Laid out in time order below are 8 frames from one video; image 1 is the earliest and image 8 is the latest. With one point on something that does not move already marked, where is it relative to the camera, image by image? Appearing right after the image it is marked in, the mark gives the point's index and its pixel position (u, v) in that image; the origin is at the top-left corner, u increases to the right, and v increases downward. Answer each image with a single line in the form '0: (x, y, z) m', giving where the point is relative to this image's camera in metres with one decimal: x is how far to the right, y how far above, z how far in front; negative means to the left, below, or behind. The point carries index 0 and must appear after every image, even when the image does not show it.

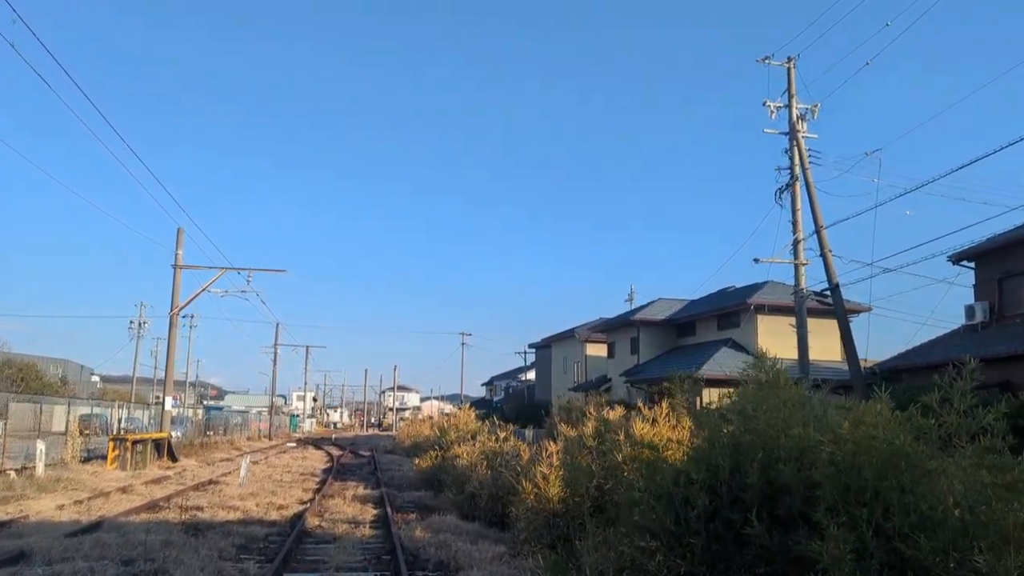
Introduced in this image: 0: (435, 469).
0: (-1.6, -3.9, +19.2) m
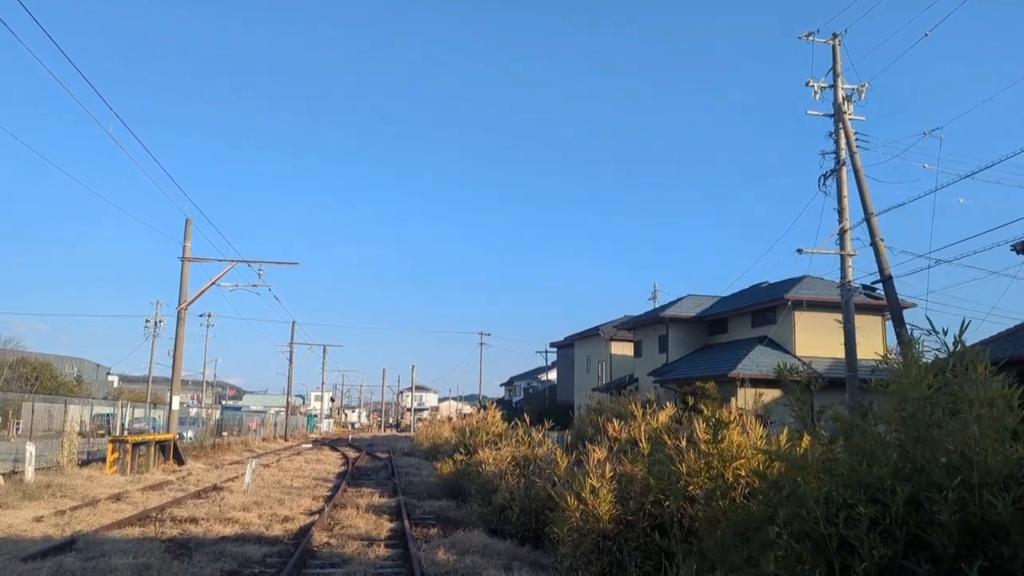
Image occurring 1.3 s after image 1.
0: (-1.0, -3.7, +17.5) m
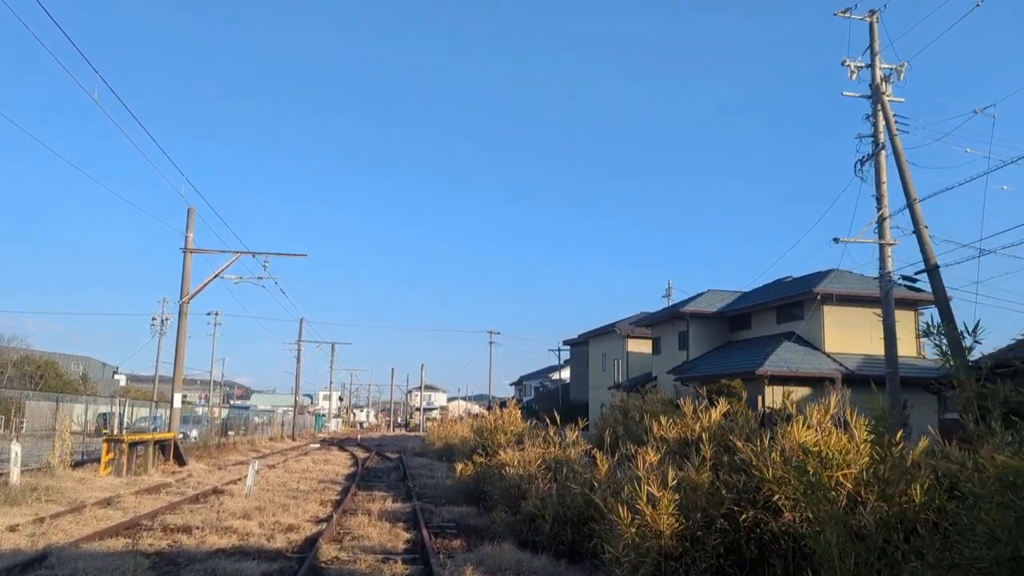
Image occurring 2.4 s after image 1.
0: (-0.6, -3.5, +16.0) m
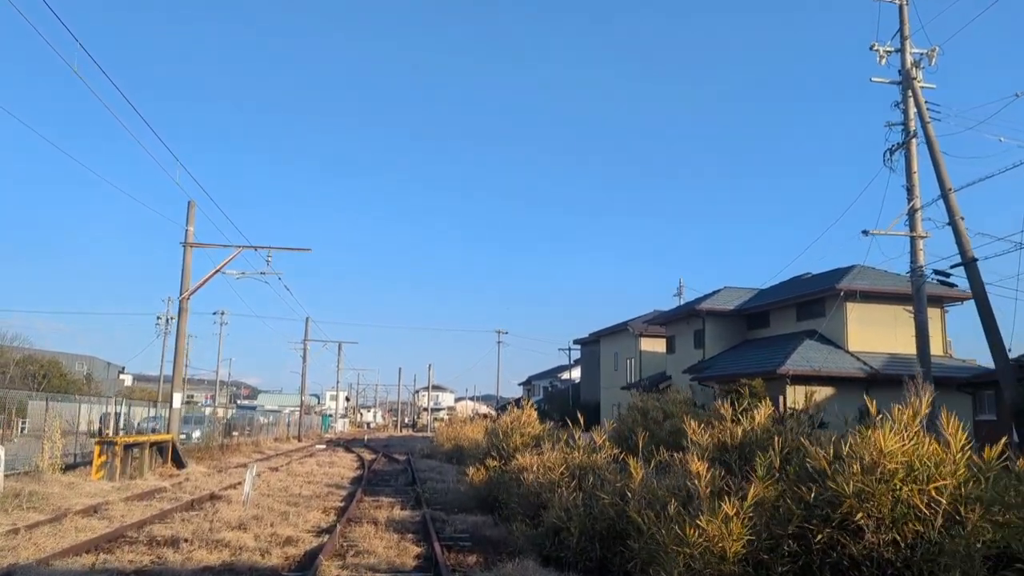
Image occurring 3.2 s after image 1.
0: (-0.3, -3.3, +14.9) m
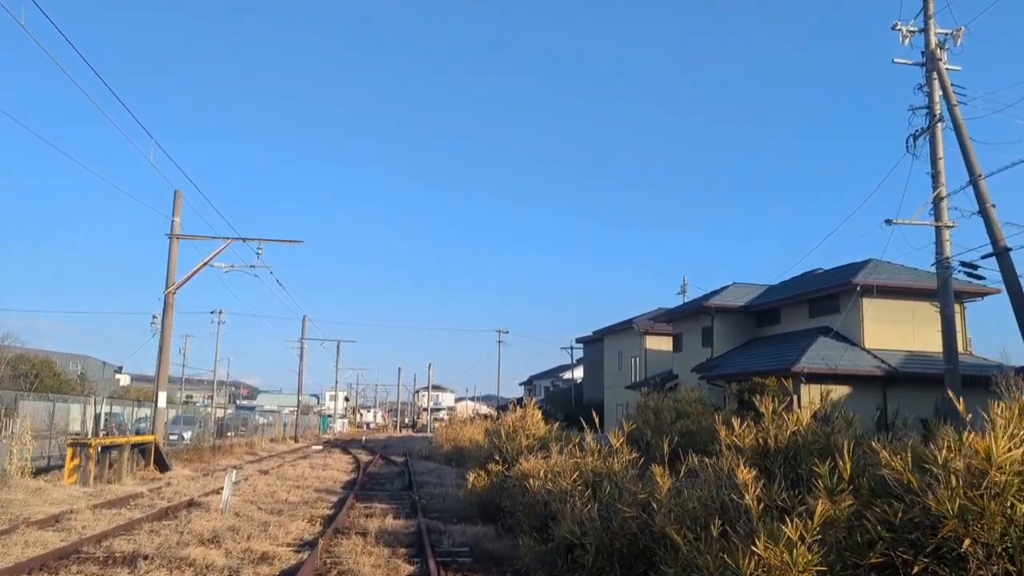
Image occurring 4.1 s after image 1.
0: (-0.2, -3.1, +13.6) m
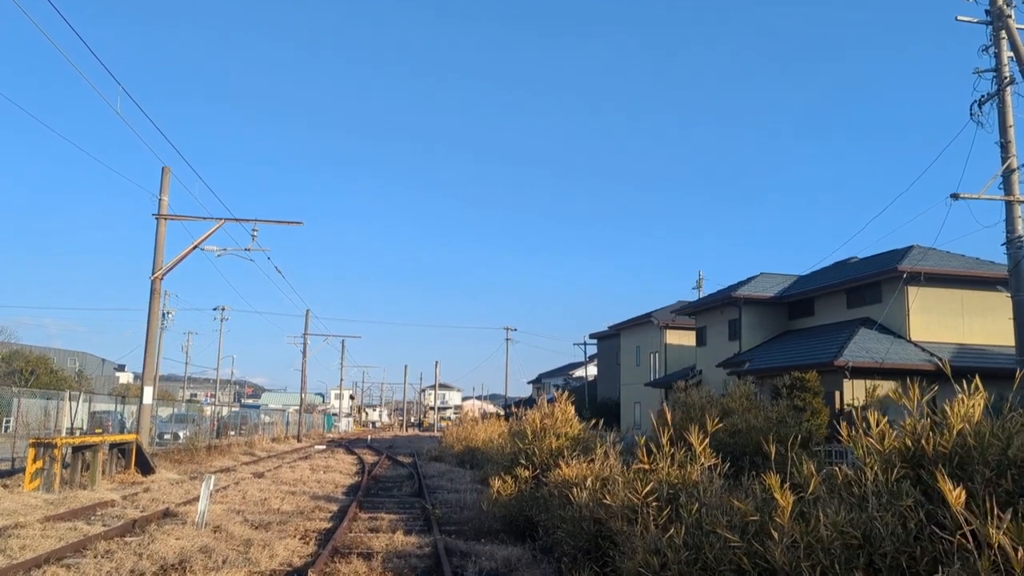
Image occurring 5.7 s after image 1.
0: (+0.2, -2.7, +11.3) m
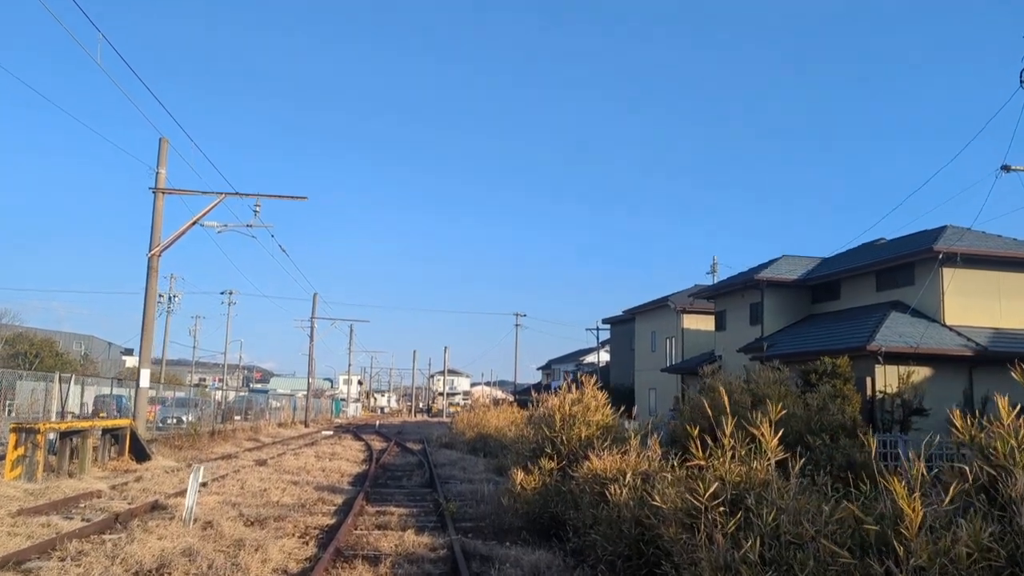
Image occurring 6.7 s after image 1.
0: (+0.5, -2.4, +10.1) m
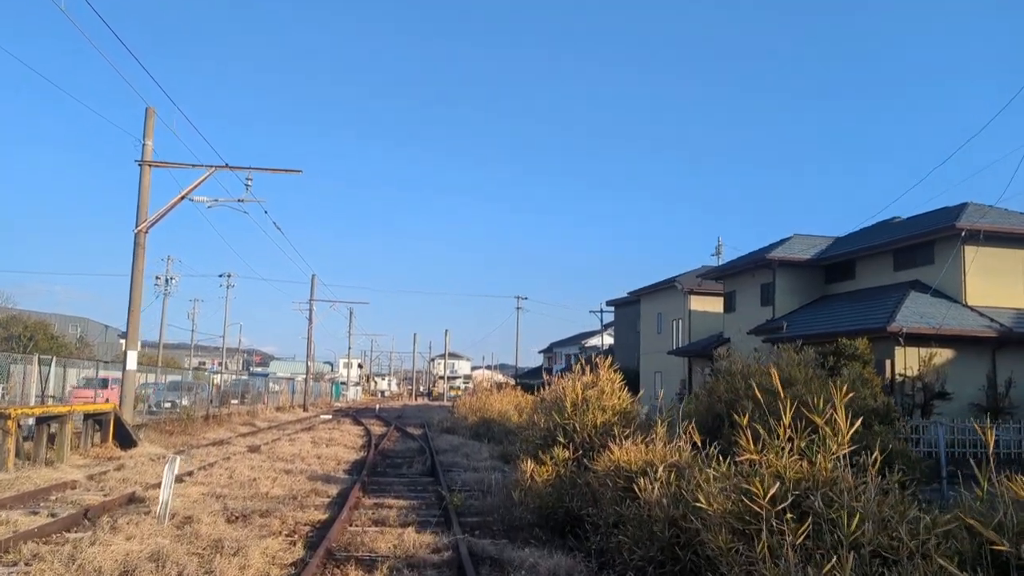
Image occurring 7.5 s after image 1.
0: (+0.6, -2.1, +9.1) m
